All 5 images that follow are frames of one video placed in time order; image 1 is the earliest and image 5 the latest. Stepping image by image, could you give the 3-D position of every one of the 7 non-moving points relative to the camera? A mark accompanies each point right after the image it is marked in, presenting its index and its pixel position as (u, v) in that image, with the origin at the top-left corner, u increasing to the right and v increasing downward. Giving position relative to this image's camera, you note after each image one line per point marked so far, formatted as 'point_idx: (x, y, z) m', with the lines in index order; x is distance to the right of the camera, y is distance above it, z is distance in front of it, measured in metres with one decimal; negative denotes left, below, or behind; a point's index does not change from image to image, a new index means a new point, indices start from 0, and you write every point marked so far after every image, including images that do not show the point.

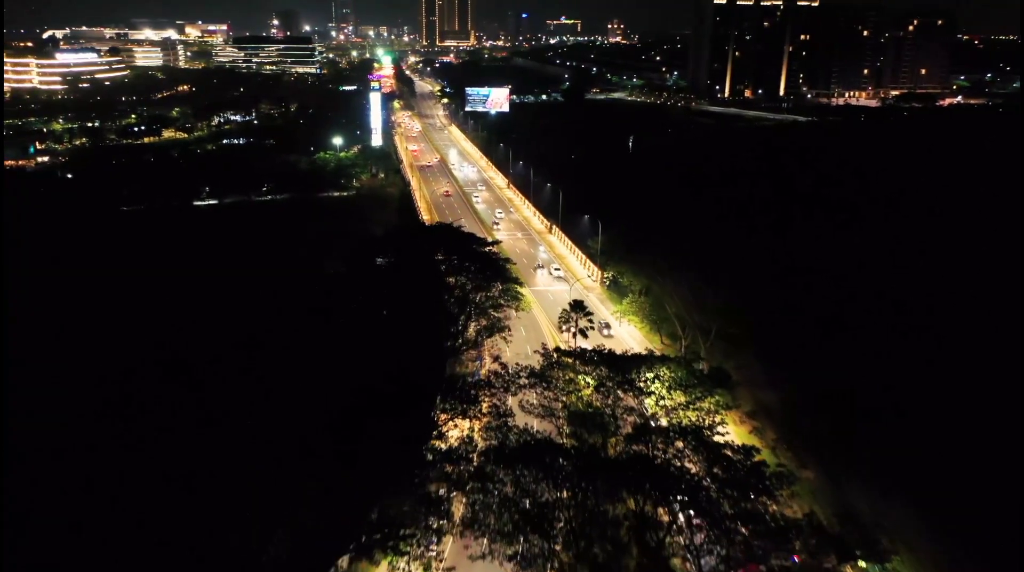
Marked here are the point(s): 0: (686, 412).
0: (+3.2, -2.3, +12.5) m
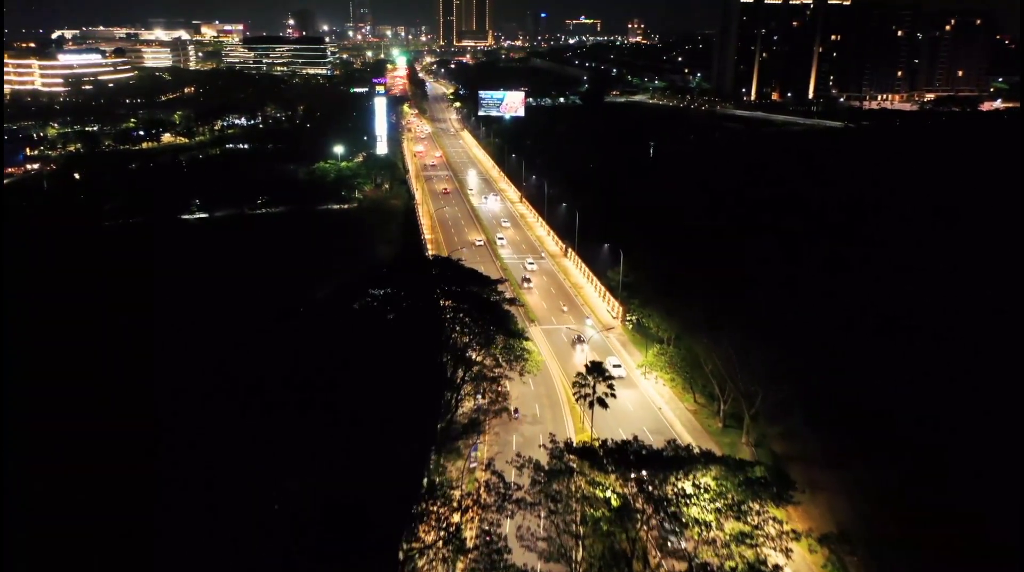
0: (+3.1, -3.6, +9.3) m
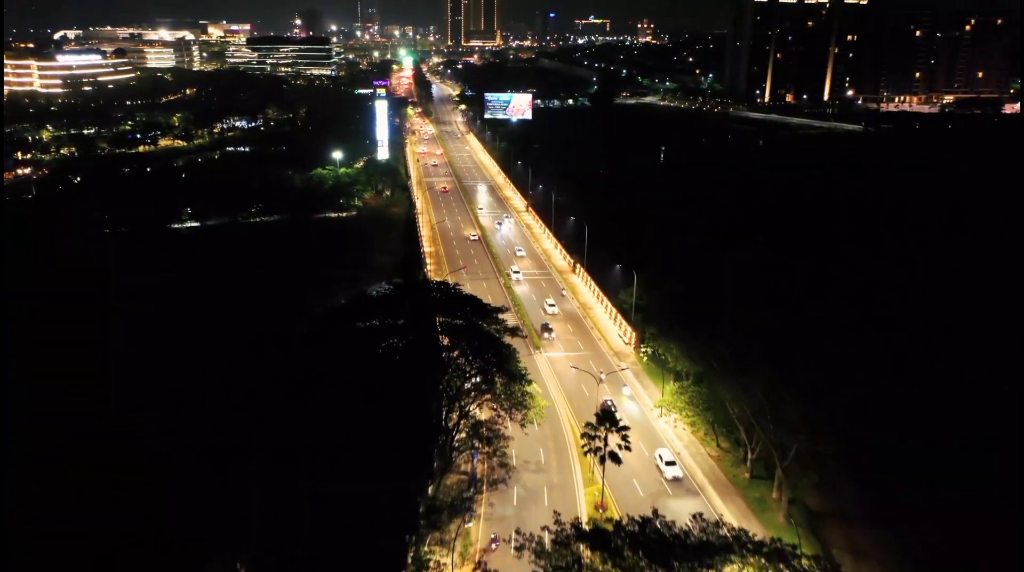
0: (+3.1, -4.3, +7.5) m
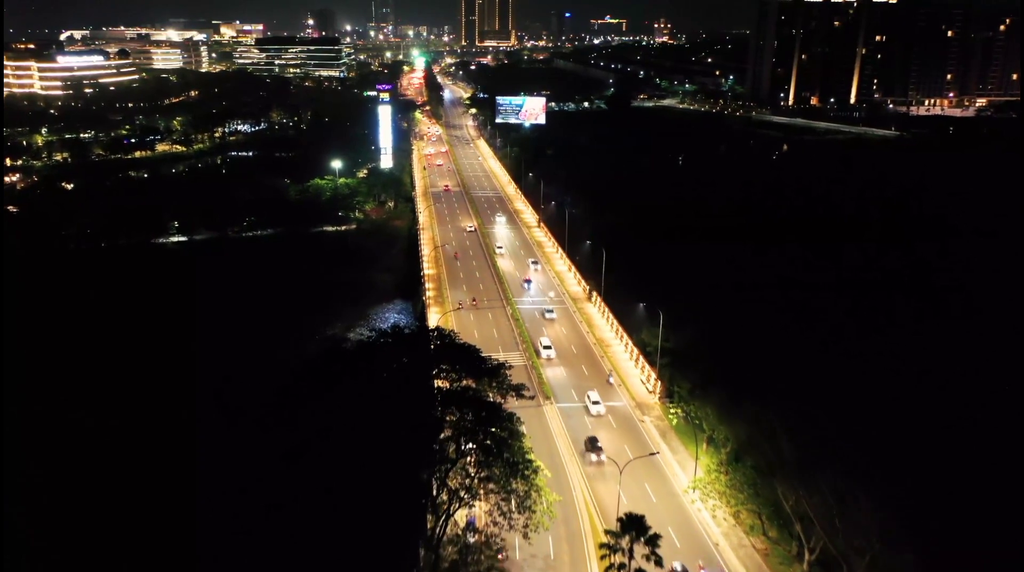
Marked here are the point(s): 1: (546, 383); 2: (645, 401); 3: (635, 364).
0: (+3.0, -5.3, +4.8) m
1: (+0.9, -2.6, +18.9) m
2: (+3.5, -3.1, +18.0) m
3: (+3.5, -2.2, +19.7) m
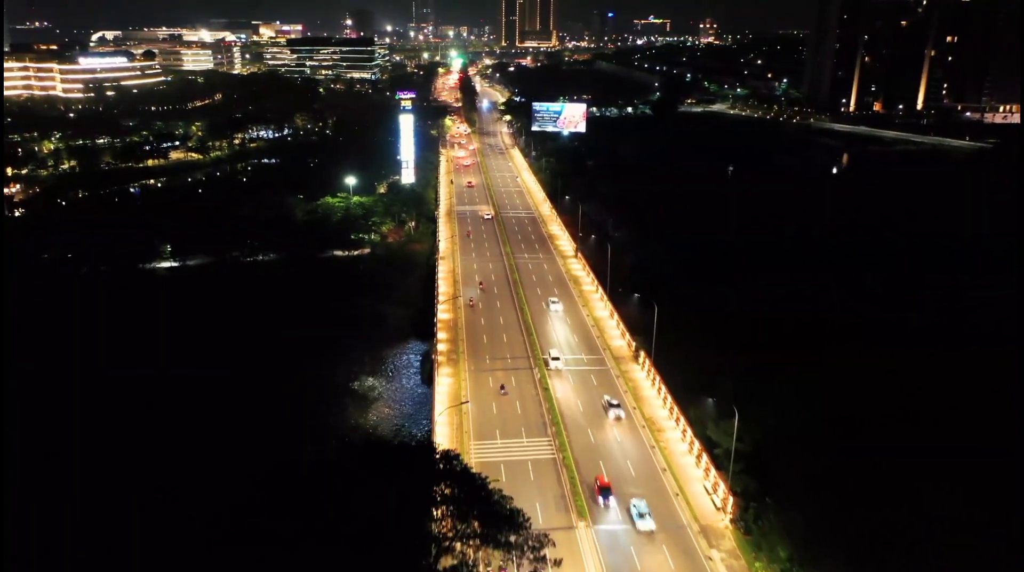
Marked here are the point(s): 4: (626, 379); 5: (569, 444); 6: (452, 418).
0: (+2.7, -7.0, +0.4) m
1: (+1.4, -4.2, +14.6) m
2: (+4.0, -4.7, +13.6) m
3: (+4.1, -3.9, +15.3) m
4: (+3.2, -2.6, +19.1) m
5: (+1.3, -3.7, +16.0) m
6: (-1.5, -3.3, +17.1) m
